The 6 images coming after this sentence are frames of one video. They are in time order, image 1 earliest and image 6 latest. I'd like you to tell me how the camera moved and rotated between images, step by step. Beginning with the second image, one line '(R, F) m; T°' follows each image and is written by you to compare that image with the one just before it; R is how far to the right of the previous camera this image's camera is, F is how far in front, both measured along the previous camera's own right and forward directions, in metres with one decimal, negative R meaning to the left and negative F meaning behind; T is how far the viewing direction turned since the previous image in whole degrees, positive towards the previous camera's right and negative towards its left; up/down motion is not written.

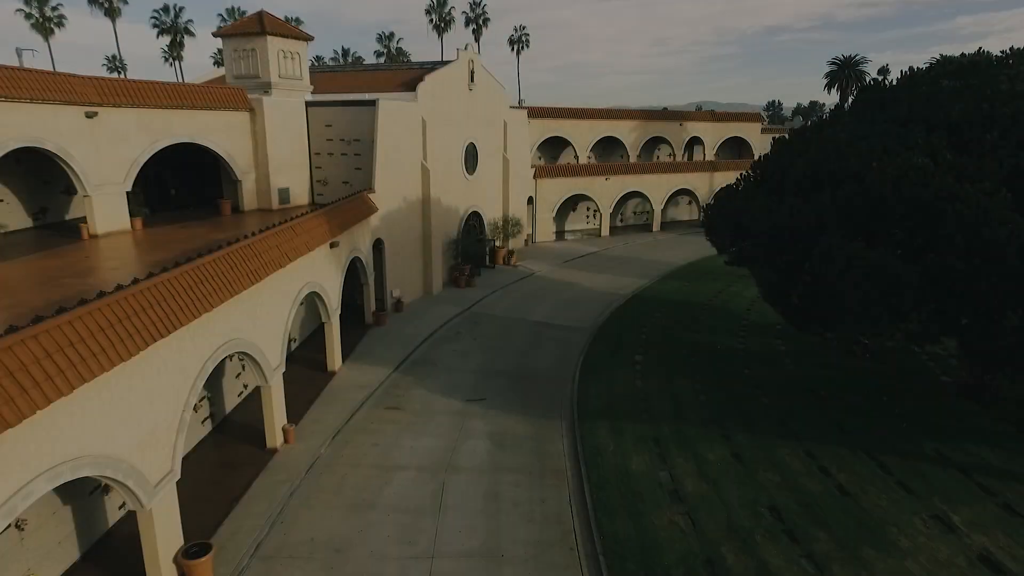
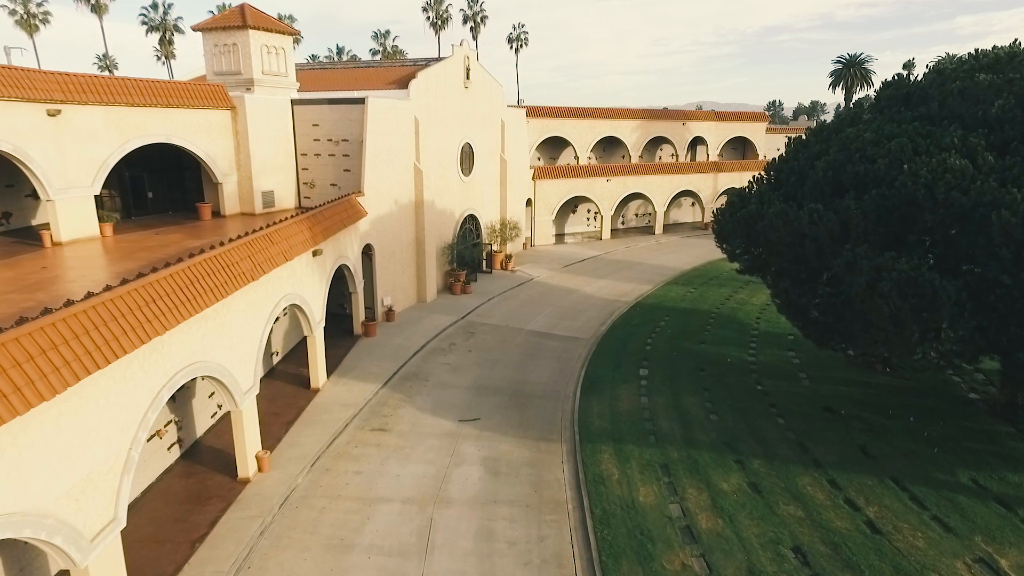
(+0.1, +1.2) m; 0°
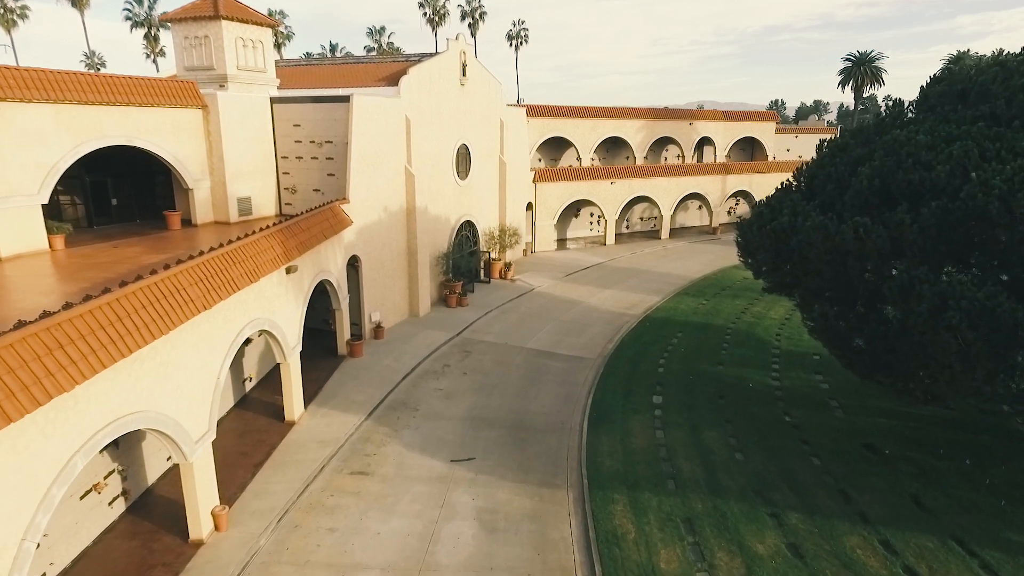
(0.0, +1.8) m; 0°
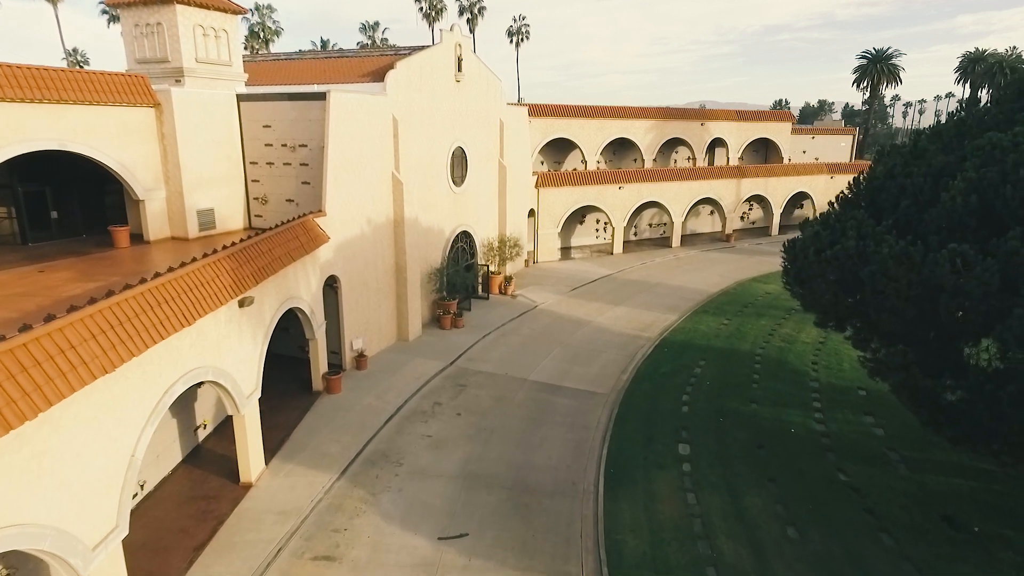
(0.0, +2.5) m; 0°
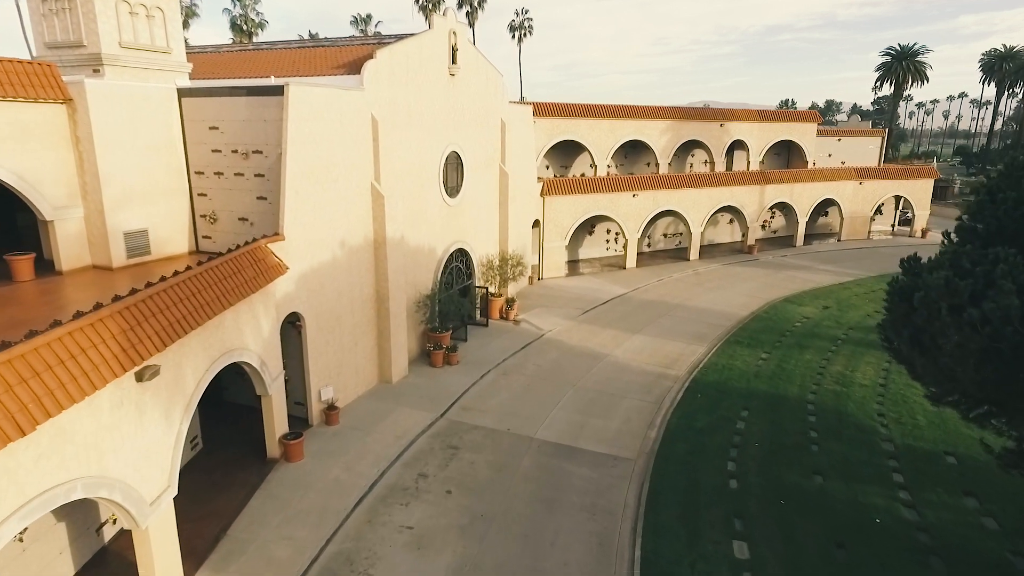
(-0.1, +3.2) m; 0°
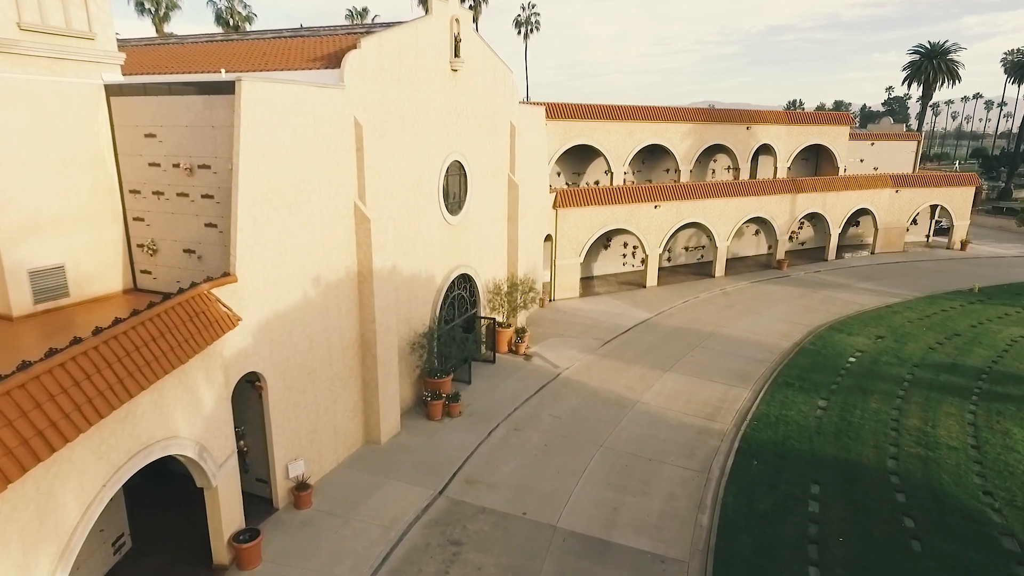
(-0.3, +3.0) m; 0°
